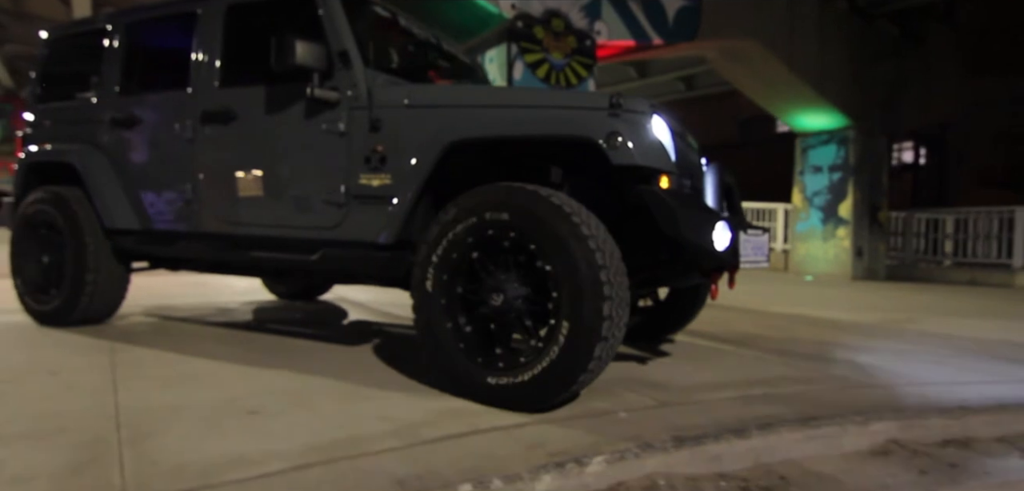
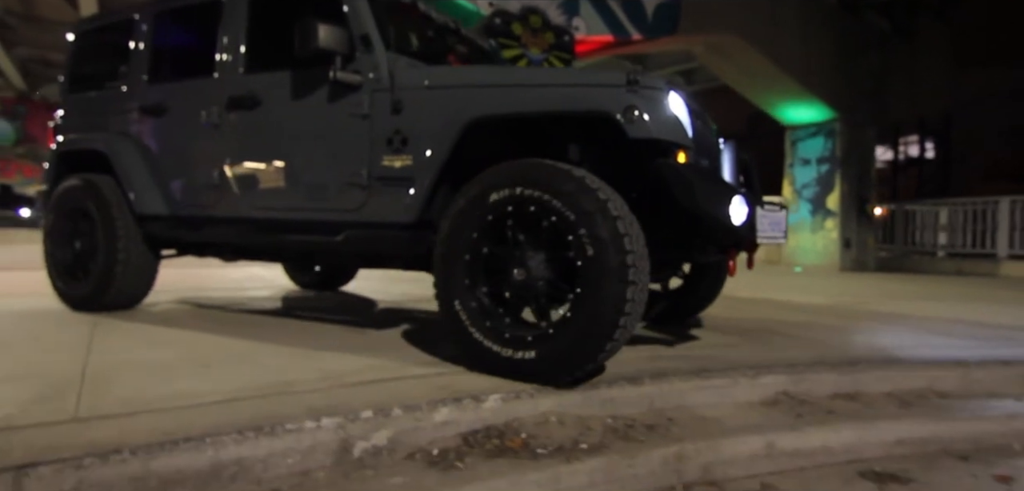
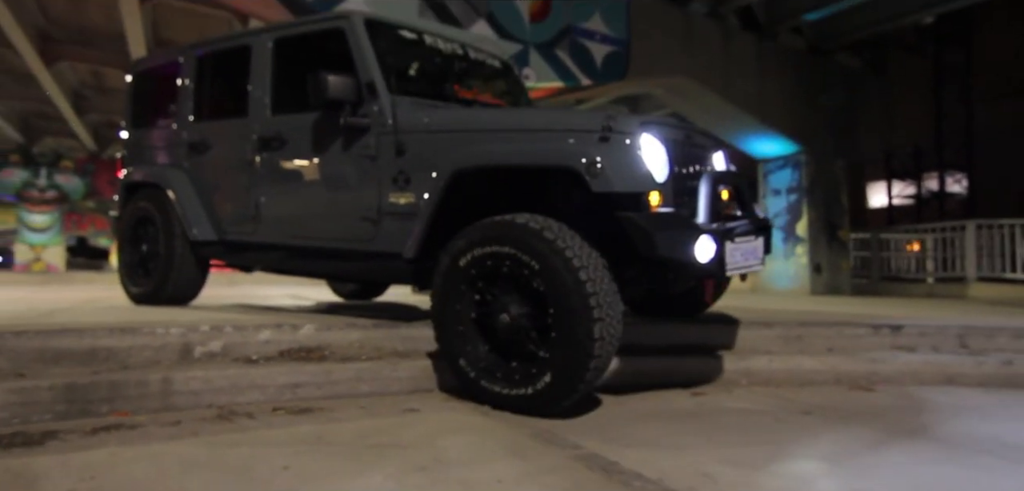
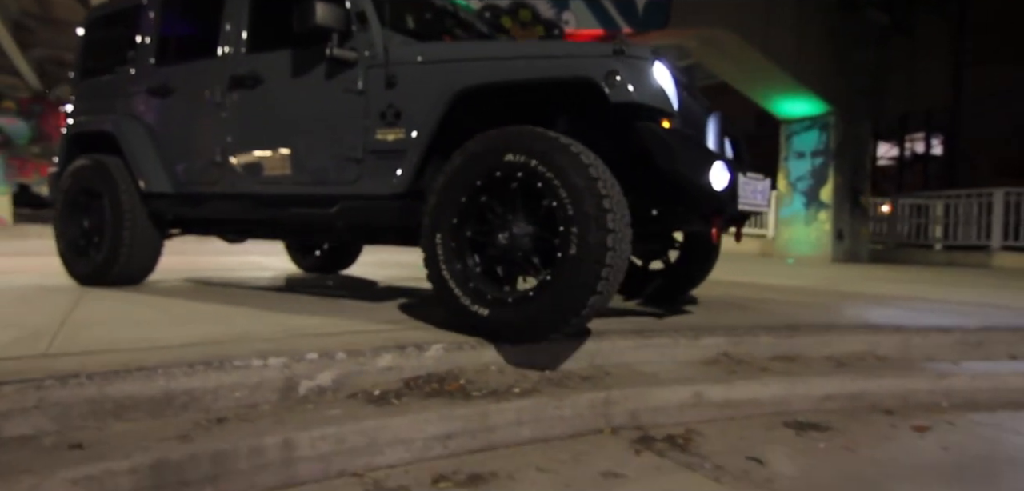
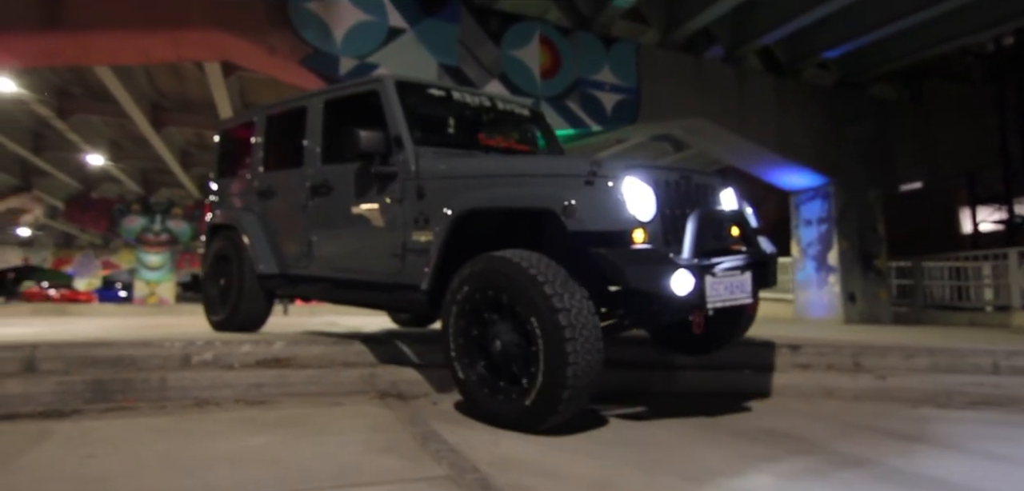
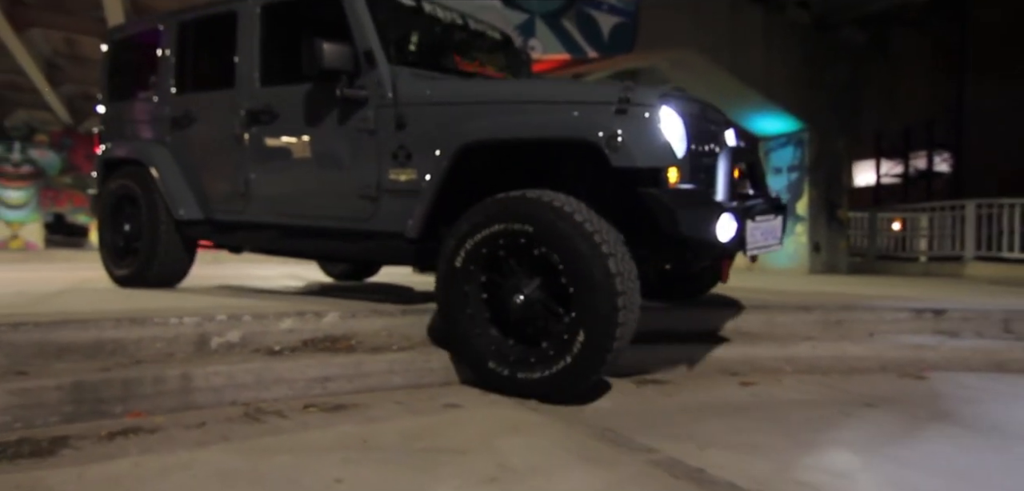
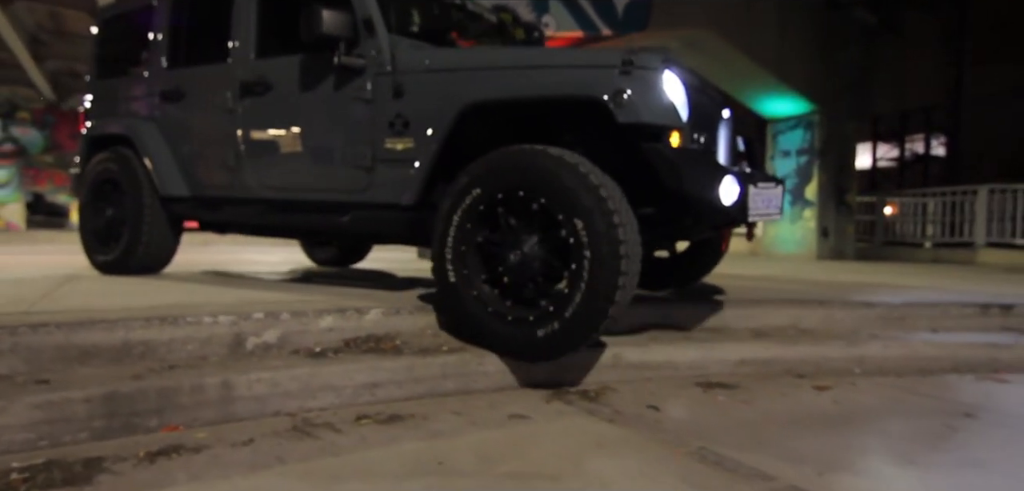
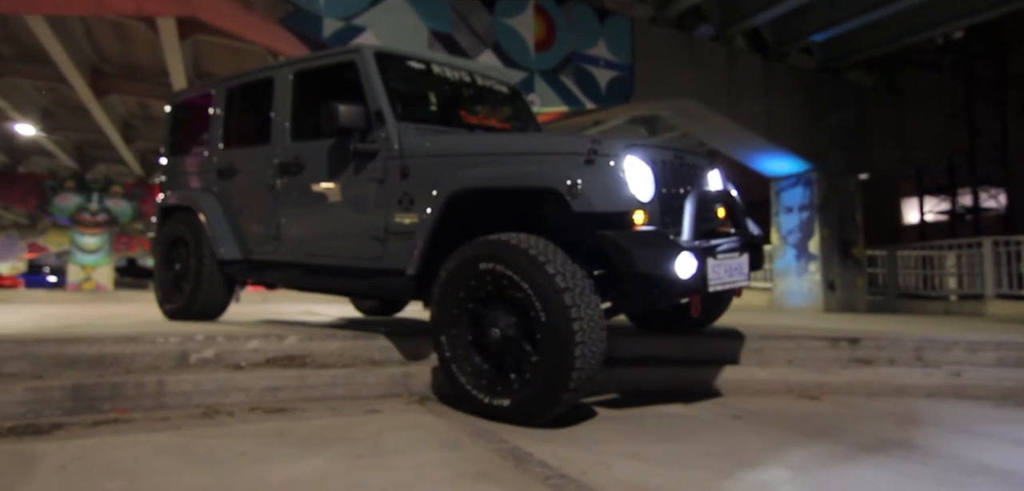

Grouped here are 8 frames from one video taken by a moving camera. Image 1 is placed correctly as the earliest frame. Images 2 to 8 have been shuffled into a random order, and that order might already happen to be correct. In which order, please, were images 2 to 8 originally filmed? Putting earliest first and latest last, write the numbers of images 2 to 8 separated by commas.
2, 4, 7, 6, 3, 8, 5
